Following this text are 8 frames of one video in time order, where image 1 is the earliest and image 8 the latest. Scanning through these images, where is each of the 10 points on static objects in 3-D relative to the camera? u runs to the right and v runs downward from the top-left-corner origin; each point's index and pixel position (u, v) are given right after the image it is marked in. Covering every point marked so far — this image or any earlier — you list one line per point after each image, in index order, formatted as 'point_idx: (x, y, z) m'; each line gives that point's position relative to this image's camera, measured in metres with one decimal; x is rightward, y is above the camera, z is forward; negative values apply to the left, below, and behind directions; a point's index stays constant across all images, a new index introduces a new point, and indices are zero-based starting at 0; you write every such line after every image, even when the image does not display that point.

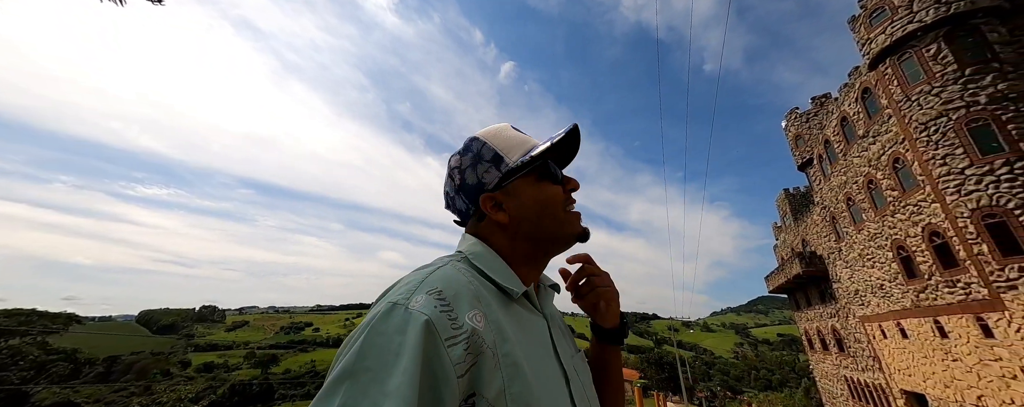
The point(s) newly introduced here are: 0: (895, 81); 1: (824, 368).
0: (+12.3, +4.0, +9.7) m
1: (+18.7, -9.8, +18.1) m
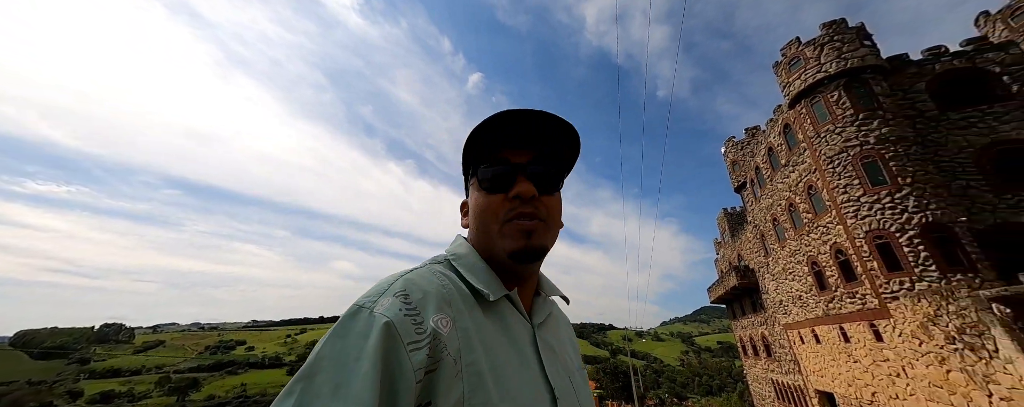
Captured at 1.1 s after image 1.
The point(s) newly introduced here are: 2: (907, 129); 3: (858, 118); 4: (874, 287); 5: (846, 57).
0: (+11.1, +3.2, +11.3) m
1: (+16.0, -11.1, +19.9) m
2: (+12.6, +2.4, +9.6) m
3: (+11.6, +2.9, +10.1) m
4: (+11.4, -2.6, +9.5) m
5: (+11.7, +5.2, +10.6) m
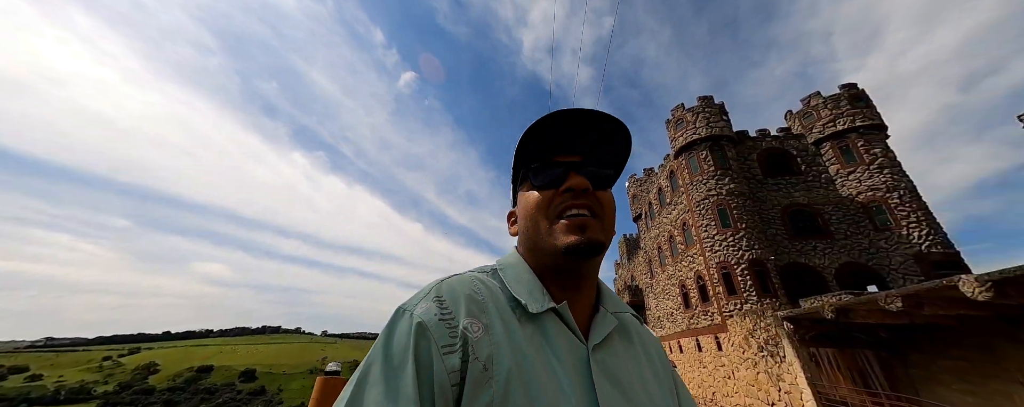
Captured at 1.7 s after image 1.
0: (+8.0, +1.6, +14.1) m
1: (+9.4, -13.4, +22.9) m
2: (+9.8, +0.7, +12.8) m
3: (+8.8, +1.3, +13.0) m
4: (+8.3, -4.2, +12.2) m
5: (+9.0, +3.5, +13.7) m
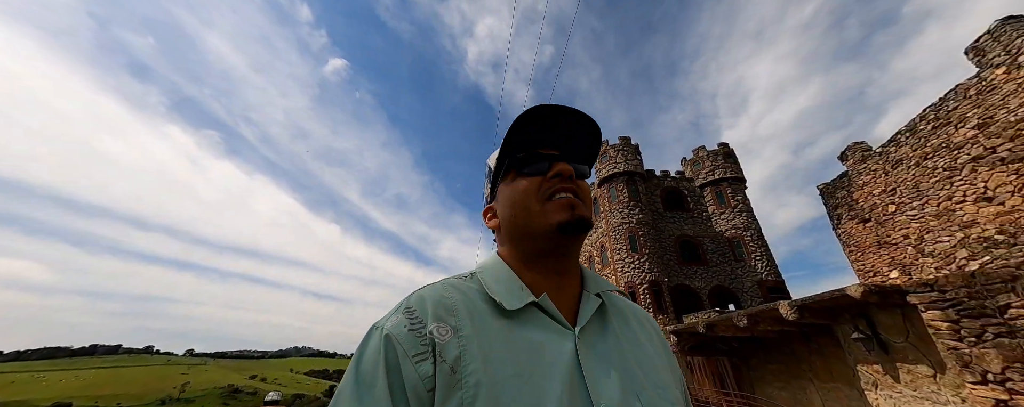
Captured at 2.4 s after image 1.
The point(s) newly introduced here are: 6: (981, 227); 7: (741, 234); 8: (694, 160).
0: (+4.8, +0.3, +16.0) m
1: (+3.2, -15.0, +24.2) m
2: (+6.8, -0.7, +15.0) m
3: (+5.7, -0.1, +15.0) m
4: (+5.1, -5.5, +13.9) m
5: (+6.0, +2.1, +15.8) m
6: (+7.7, -0.4, +4.9) m
7: (+11.1, -1.5, +14.7) m
8: (+10.3, +2.5, +17.0) m
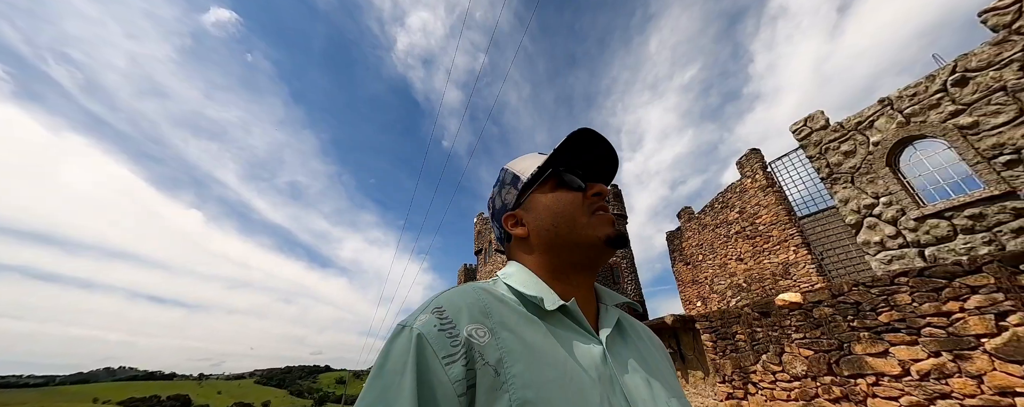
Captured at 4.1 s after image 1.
0: (+0.1, -1.2, +17.6) m
1: (-4.9, -16.3, +24.5) m
2: (+2.2, -2.3, +17.1) m
3: (+1.2, -1.6, +16.9) m
4: (+0.4, -6.9, +15.4) m
5: (+1.4, +0.6, +17.8) m
6: (+5.7, -1.9, +7.6) m
7: (+6.3, -3.4, +17.9) m
8: (+5.3, +0.5, +20.0) m
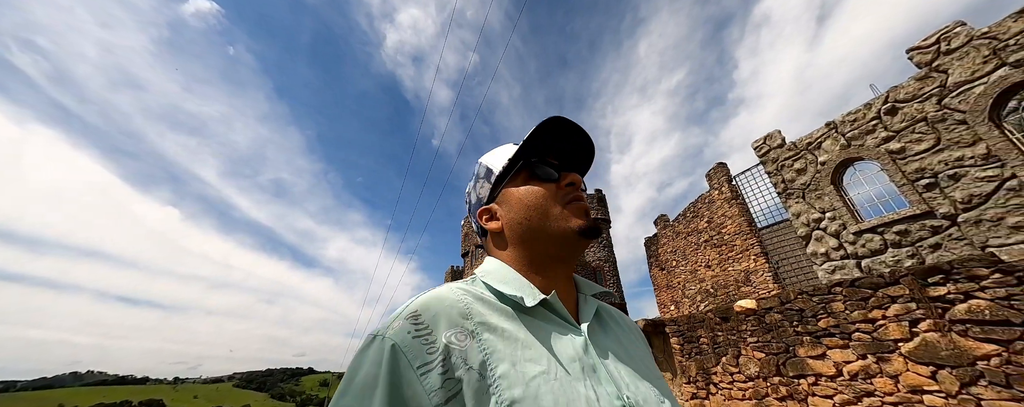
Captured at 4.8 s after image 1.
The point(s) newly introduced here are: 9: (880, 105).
0: (-0.8, -1.4, +17.9) m
1: (-6.1, -16.6, +24.6) m
2: (+1.3, -2.6, +17.5) m
3: (+0.4, -1.8, +17.2) m
4: (-0.4, -7.1, +15.7) m
5: (+0.6, +0.4, +18.2) m
6: (+5.2, -2.1, +8.1) m
7: (+5.5, -3.7, +18.4) m
8: (+4.4, +0.2, +20.5) m
9: (+6.2, +1.7, +5.1) m
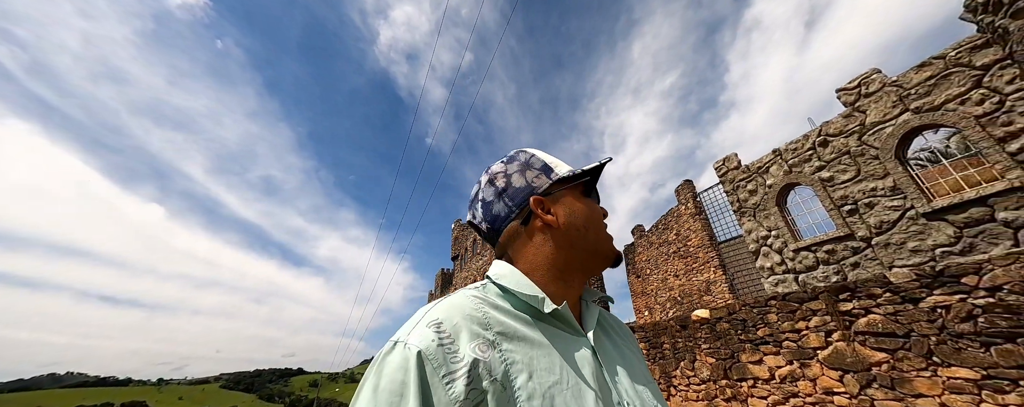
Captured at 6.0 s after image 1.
0: (-1.5, -1.8, +18.4) m
1: (-7.0, -16.9, +25.0) m
2: (+0.6, -2.9, +18.0) m
3: (-0.3, -2.2, +17.7) m
4: (-1.1, -7.5, +16.2) m
5: (-0.1, 0.0, +18.7) m
6: (+4.7, -2.5, +8.7) m
7: (+4.7, -4.1, +19.0) m
8: (+3.6, -0.1, +21.1) m
9: (+5.7, +1.3, +5.7) m
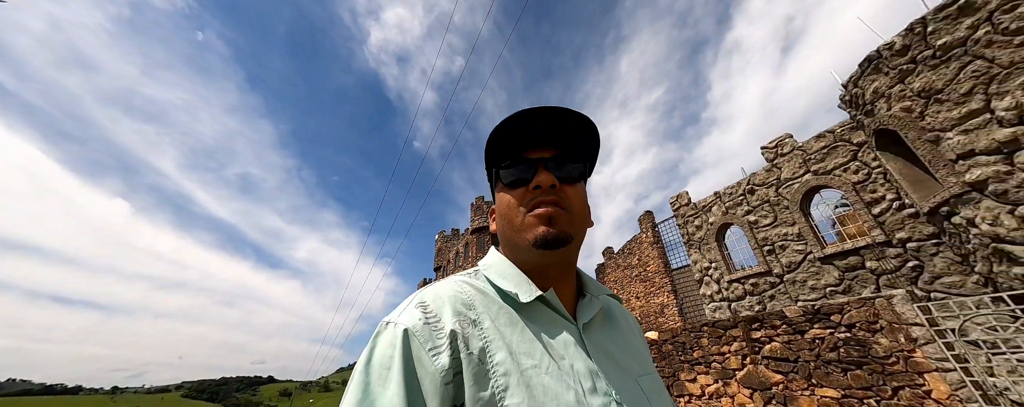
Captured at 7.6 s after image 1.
0: (-2.6, -2.7, +19.0) m
1: (-8.8, -17.9, +25.0) m
2: (-0.6, -4.0, +18.7) m
3: (-1.4, -3.2, +18.4) m
4: (-2.3, -8.4, +16.7) m
5: (-1.3, -1.0, +19.4) m
6: (+3.9, -3.4, +9.5) m
7: (+3.5, -5.3, +19.8) m
8: (+2.4, -1.3, +21.9) m
9: (+5.2, +0.4, +6.7) m
